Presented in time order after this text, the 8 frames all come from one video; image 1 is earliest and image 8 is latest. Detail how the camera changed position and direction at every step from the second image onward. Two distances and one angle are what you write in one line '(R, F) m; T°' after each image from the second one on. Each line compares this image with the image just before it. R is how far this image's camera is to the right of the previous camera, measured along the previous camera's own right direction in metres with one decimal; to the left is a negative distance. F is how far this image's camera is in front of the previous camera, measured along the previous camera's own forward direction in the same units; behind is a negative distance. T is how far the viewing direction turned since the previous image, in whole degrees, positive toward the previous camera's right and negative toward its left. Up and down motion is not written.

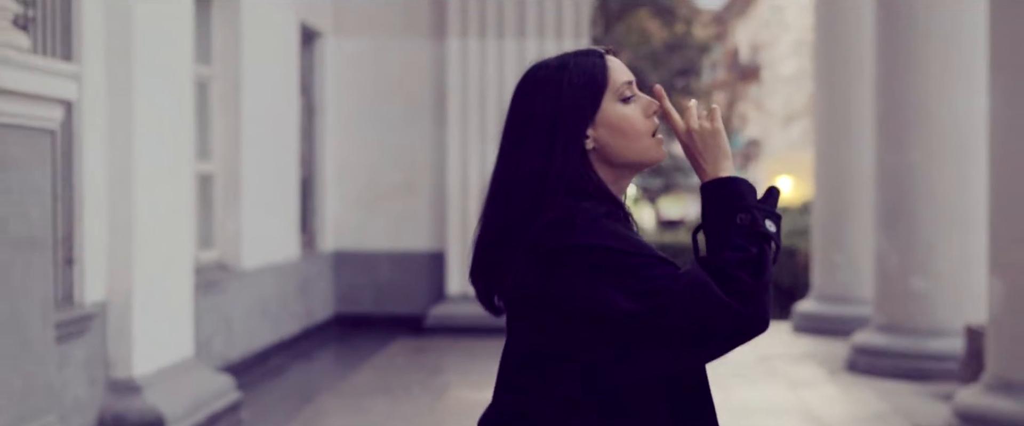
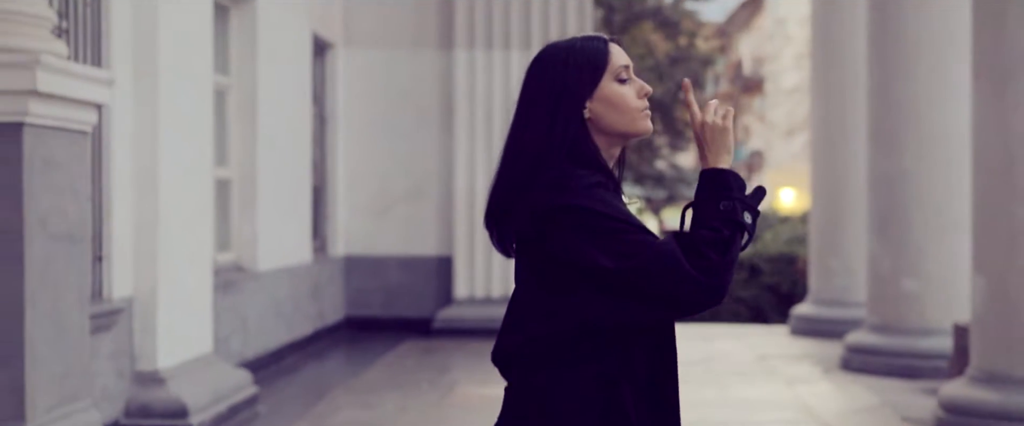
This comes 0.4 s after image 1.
(0.0, -0.3) m; 0°
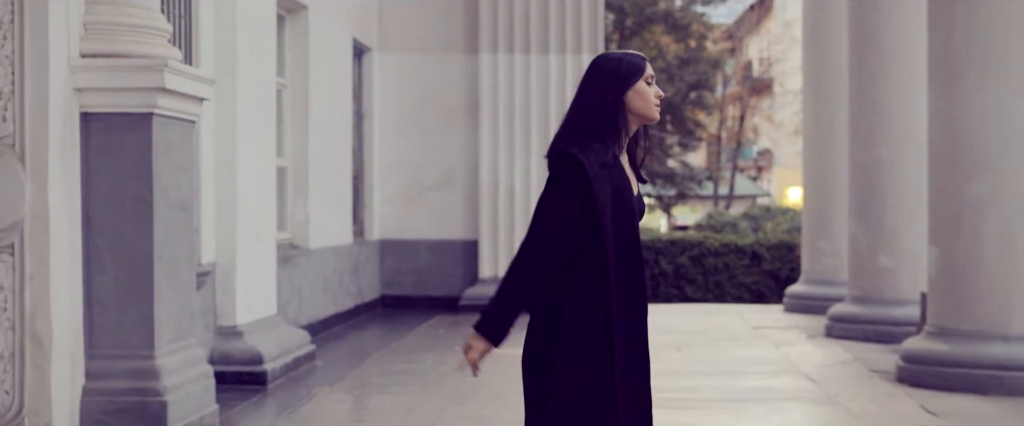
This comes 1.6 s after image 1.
(-0.1, -1.3) m; -1°
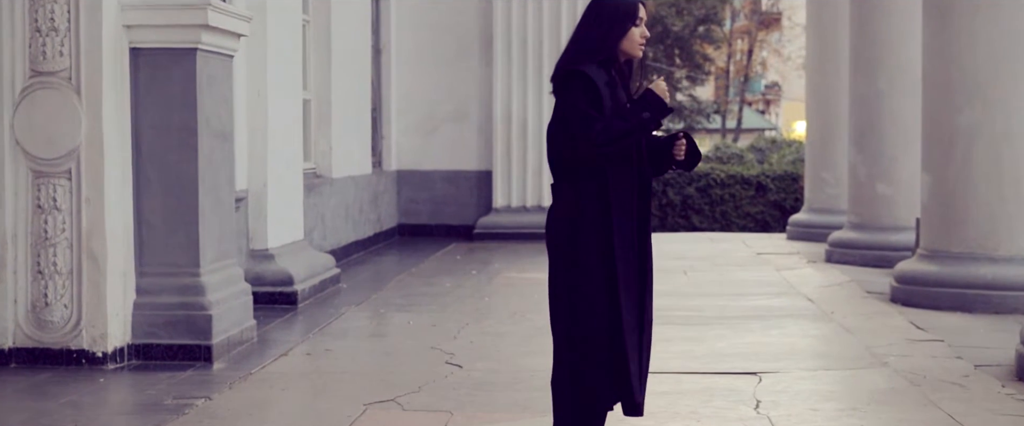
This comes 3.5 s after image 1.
(-0.1, -0.5) m; 0°
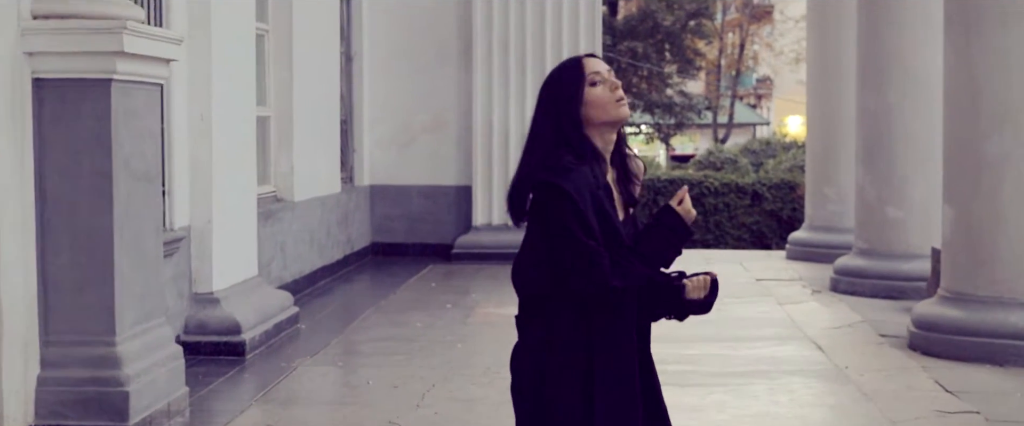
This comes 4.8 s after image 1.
(+0.1, +0.9) m; 0°
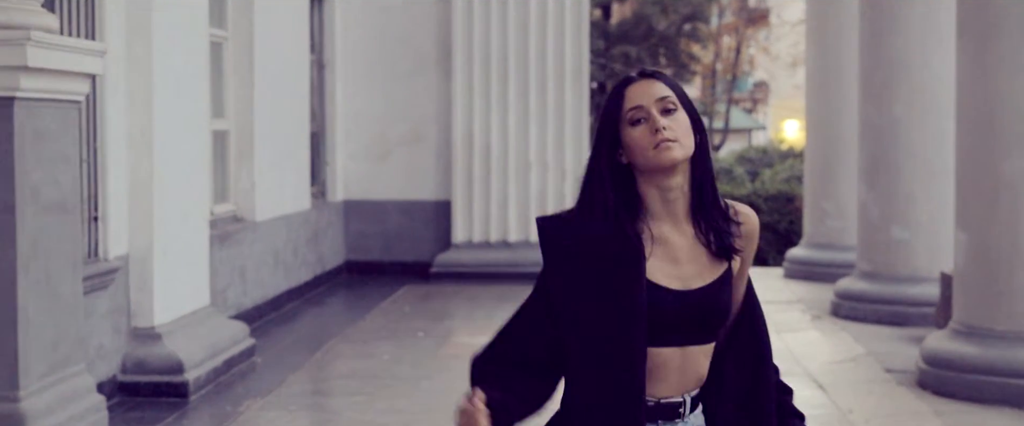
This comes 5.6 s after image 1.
(+0.1, +0.7) m; 0°
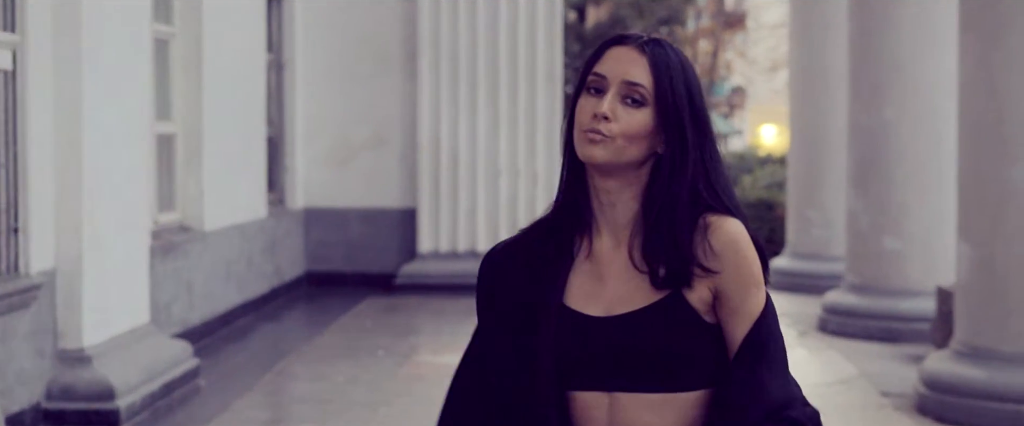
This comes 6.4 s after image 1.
(+0.1, +0.6) m; +1°
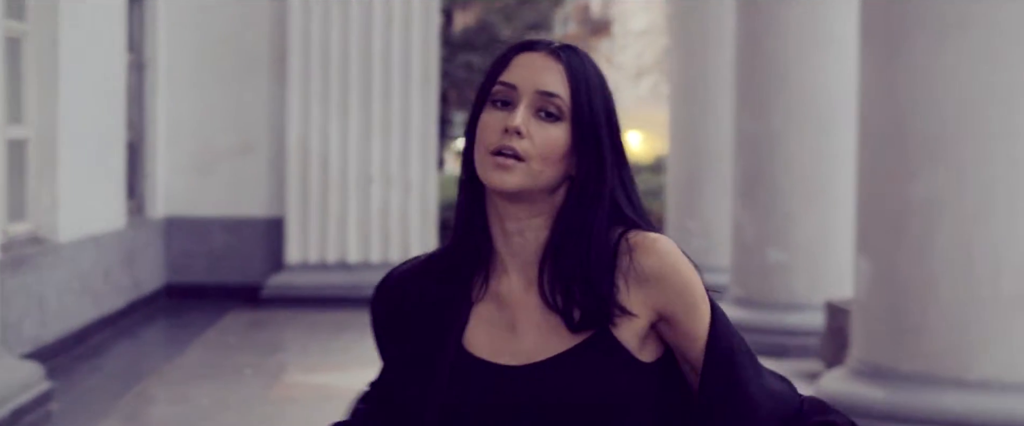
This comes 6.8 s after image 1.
(-0.1, +0.4) m; +6°
